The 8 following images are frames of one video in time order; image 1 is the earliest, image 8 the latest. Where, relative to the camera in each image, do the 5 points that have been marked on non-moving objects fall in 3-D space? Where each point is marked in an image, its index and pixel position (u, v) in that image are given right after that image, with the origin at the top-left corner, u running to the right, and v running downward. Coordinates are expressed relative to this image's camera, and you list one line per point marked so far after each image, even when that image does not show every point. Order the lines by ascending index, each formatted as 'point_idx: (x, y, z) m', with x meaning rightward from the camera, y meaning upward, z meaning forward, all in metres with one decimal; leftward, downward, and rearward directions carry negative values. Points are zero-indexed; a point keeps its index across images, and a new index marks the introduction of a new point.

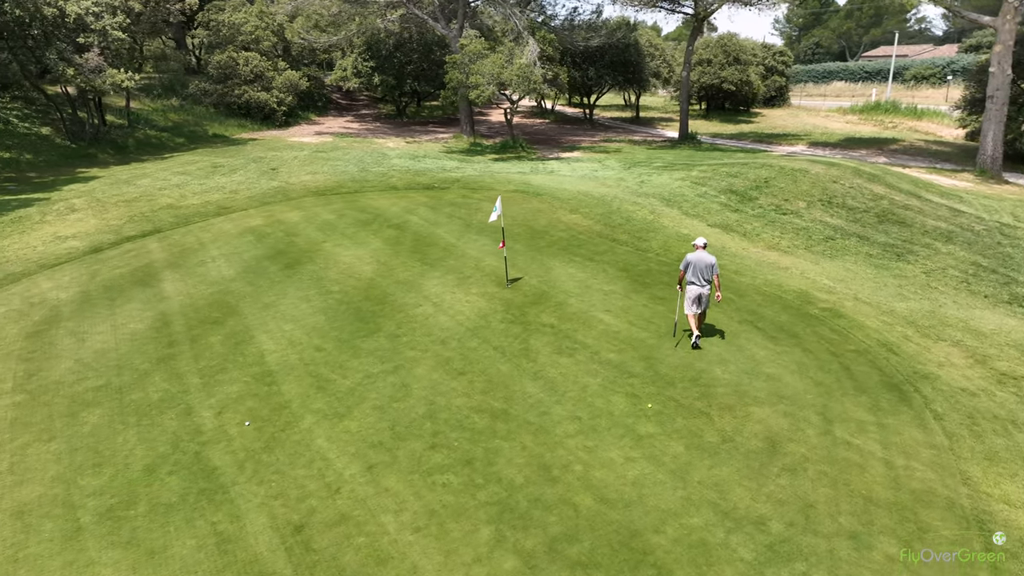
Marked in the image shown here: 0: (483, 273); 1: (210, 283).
0: (-0.6, +0.3, +13.5) m
1: (-5.5, +0.1, +12.9) m
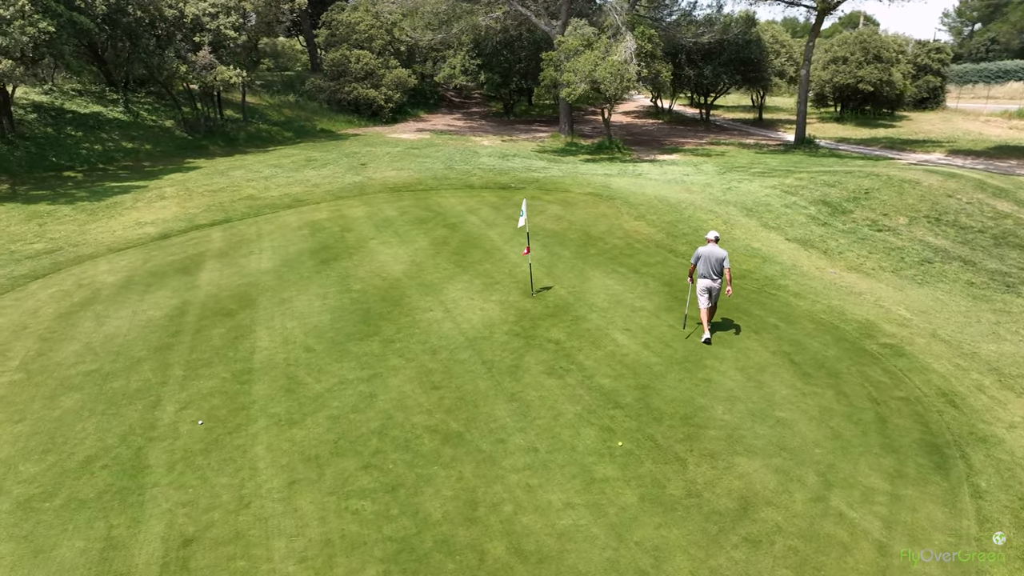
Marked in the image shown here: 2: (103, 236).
0: (0.0, +0.2, +12.8) m
1: (-5.0, +0.3, +13.1) m
2: (-9.1, +1.2, +15.9) m
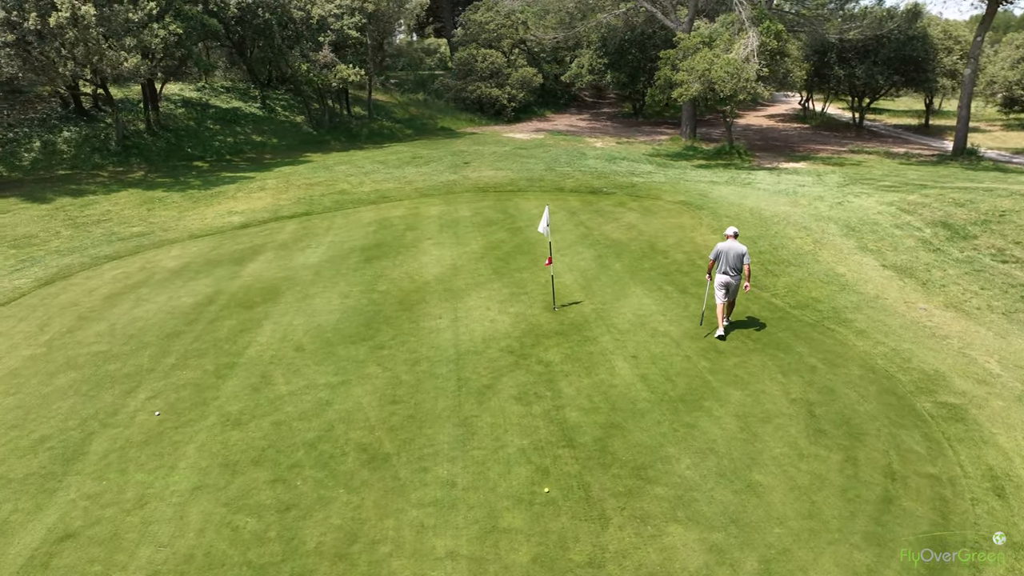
0: (+0.5, 0.0, +12.0) m
1: (-4.2, +0.4, +13.4) m
2: (-7.5, +1.5, +17.0) m
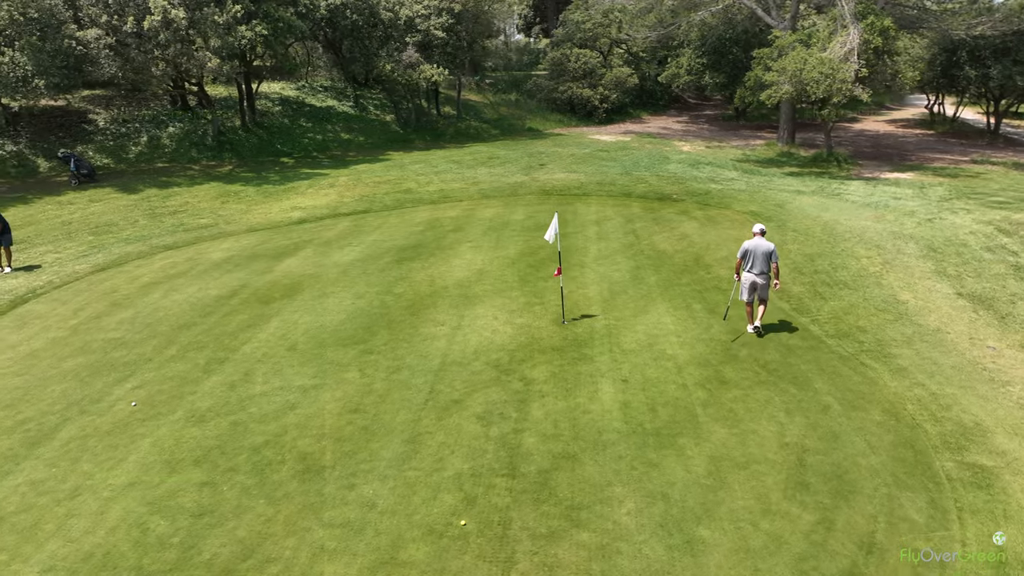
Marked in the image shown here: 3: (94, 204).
0: (+0.8, -0.2, +11.4) m
1: (-3.7, +0.5, +13.6) m
2: (-6.3, +1.8, +17.7) m
3: (-10.9, +2.2, +18.6) m
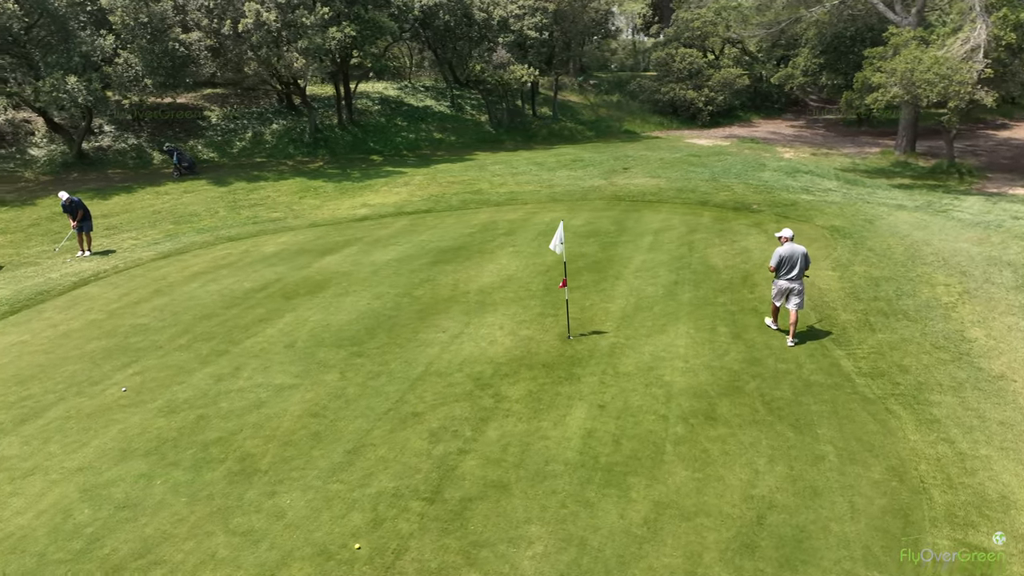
0: (+1.0, -0.4, +10.8) m
1: (-3.0, +0.5, +13.7) m
2: (-4.7, +1.9, +18.2) m
3: (-9.1, +2.6, +19.9) m
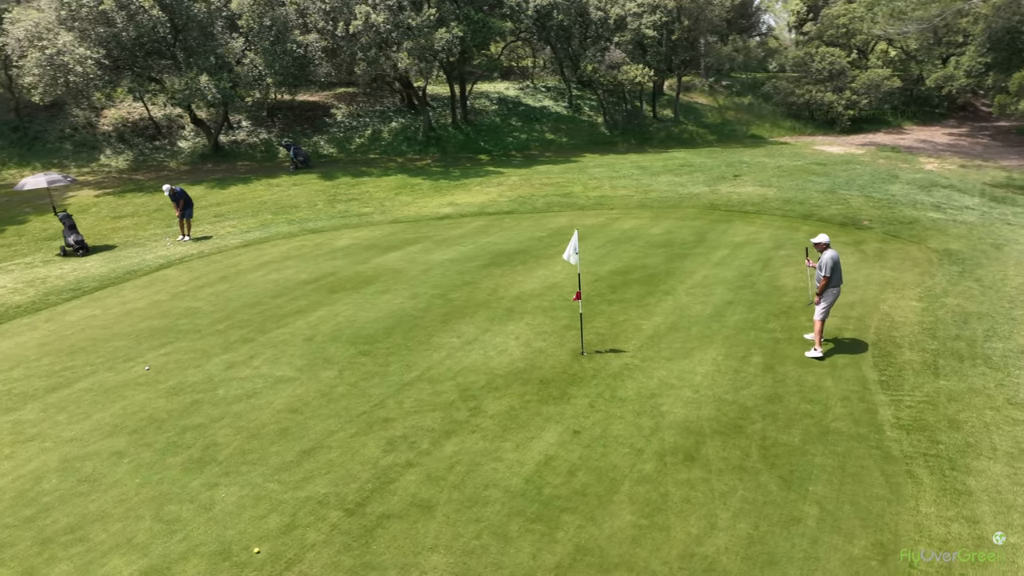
0: (+1.3, -0.6, +10.2) m
1: (-1.9, +0.5, +13.8) m
2: (-2.6, +2.0, +18.6) m
3: (-6.4, +3.0, +21.1) m
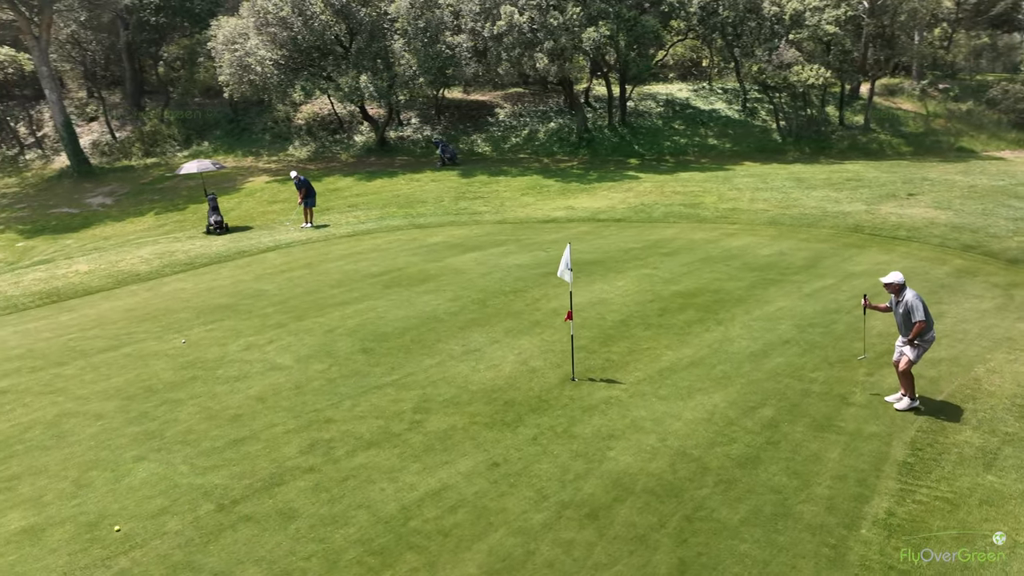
0: (+1.4, -0.9, +9.2) m
1: (-0.5, +0.5, +13.6) m
2: (+0.4, +2.0, +18.4) m
3: (-2.5, +3.2, +21.9) m
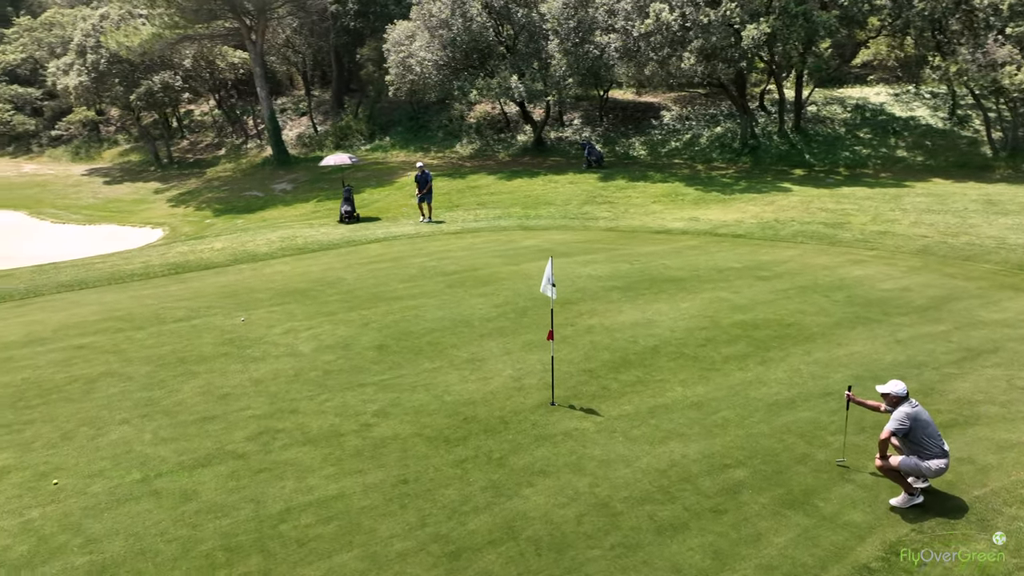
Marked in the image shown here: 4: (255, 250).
0: (+1.3, -1.1, +8.4) m
1: (+0.9, +0.3, +13.1) m
2: (+3.2, +1.6, +17.4) m
3: (+1.7, +3.1, +21.6) m
4: (-5.7, +0.9, +15.7) m
